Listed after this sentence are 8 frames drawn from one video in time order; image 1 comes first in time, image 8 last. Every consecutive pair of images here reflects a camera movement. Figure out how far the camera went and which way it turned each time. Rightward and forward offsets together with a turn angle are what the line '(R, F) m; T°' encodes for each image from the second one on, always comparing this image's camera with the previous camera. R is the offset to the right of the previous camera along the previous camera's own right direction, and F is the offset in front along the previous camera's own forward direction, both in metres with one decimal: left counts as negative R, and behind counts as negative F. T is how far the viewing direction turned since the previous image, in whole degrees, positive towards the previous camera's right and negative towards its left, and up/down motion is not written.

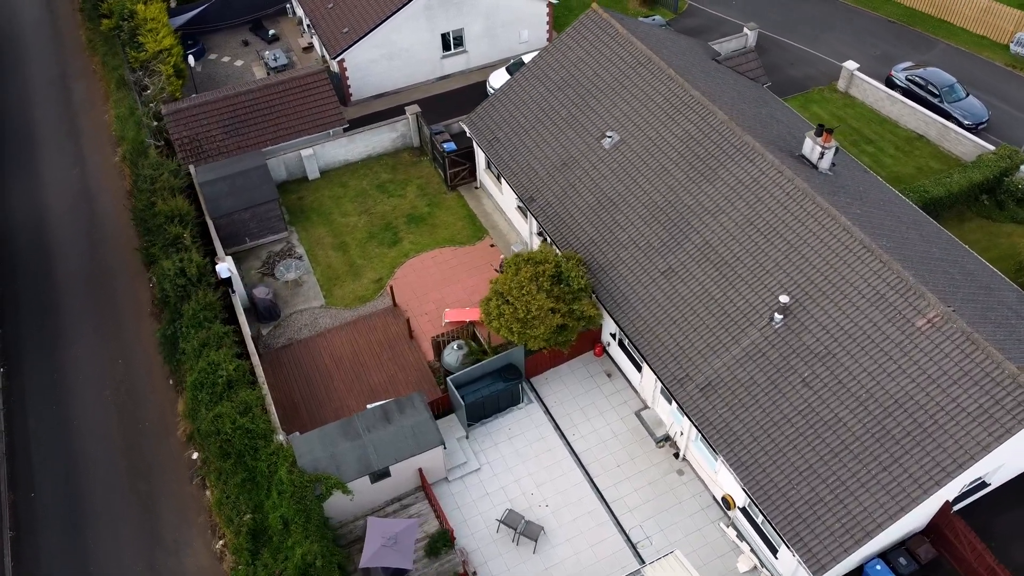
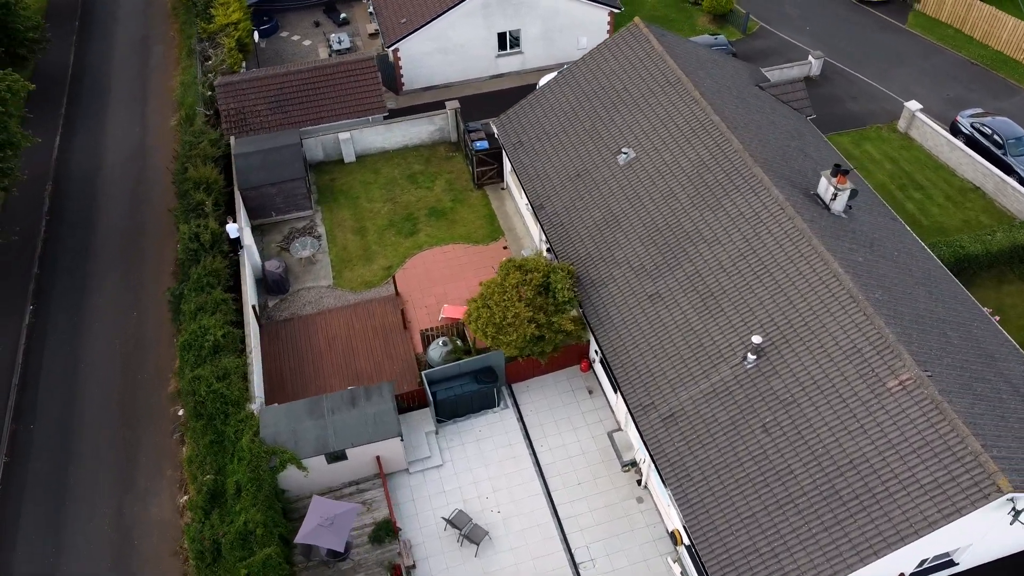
(+2.9, +0.1) m; -6°
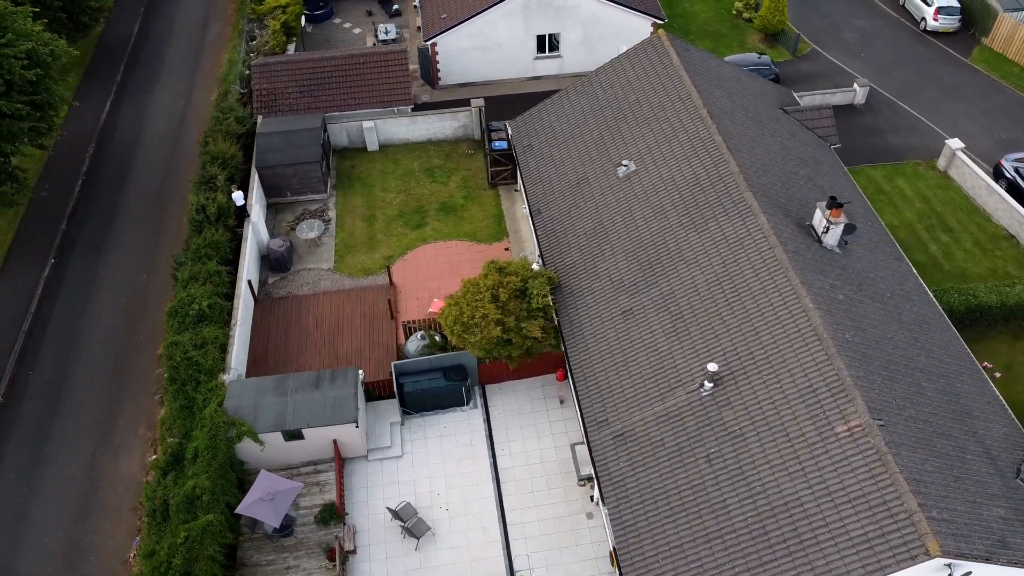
(+2.7, +0.1) m; -5°
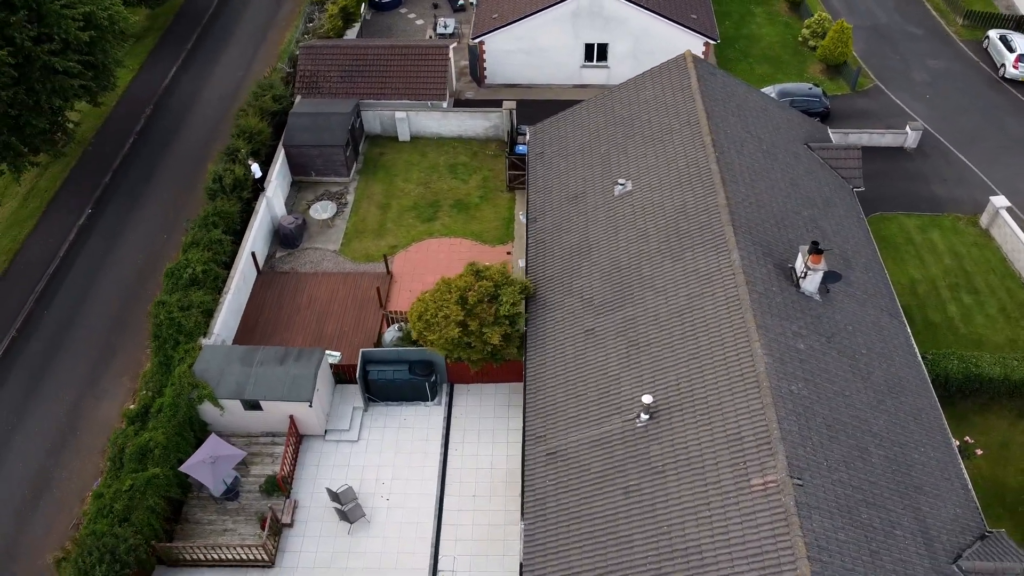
(+3.4, +0.1) m; -7°
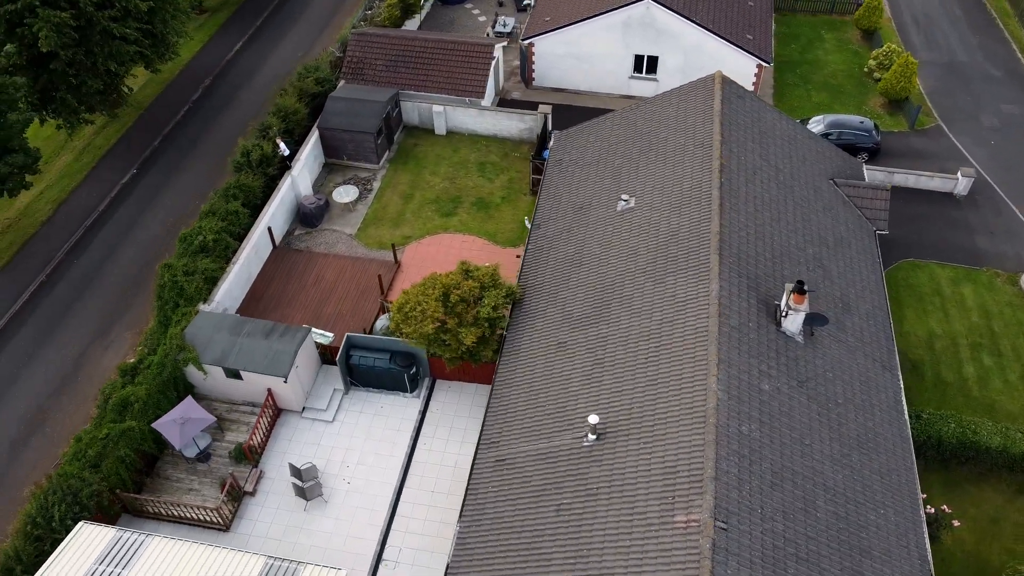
(+2.8, +0.2) m; -6°
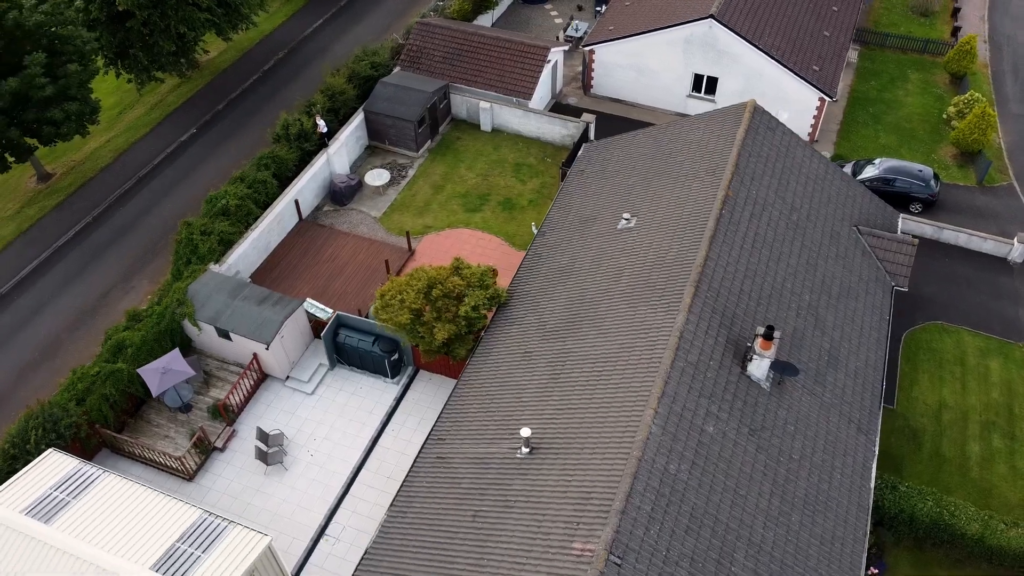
(+3.3, +0.2) m; -7°
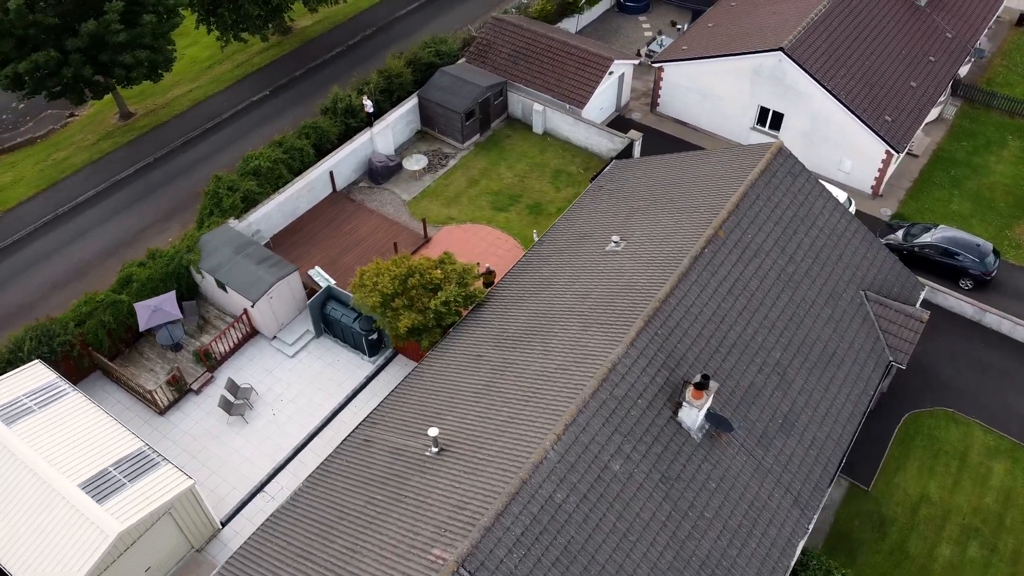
(+4.2, +0.3) m; -9°
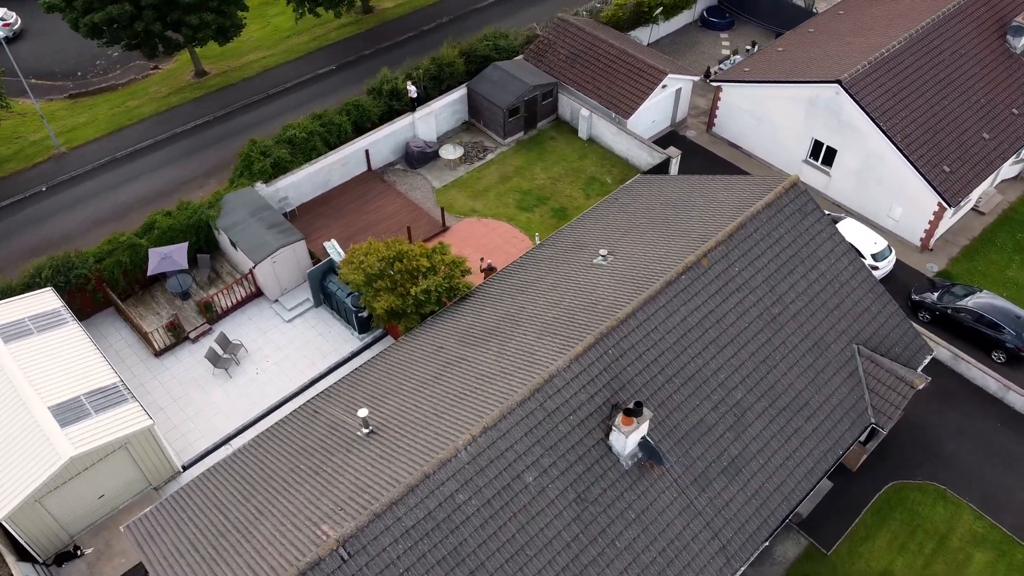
(+3.5, +0.3) m; -8°
